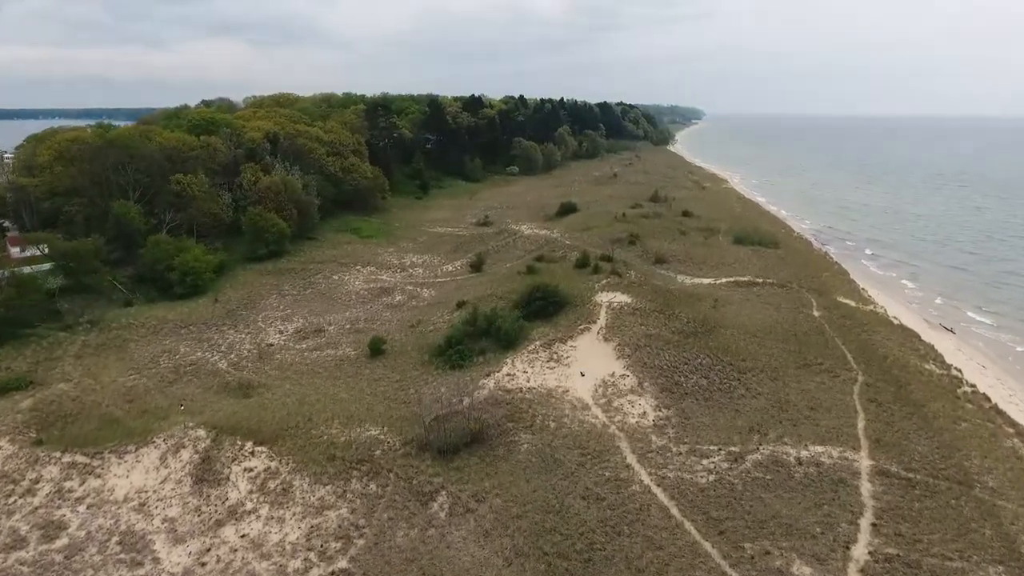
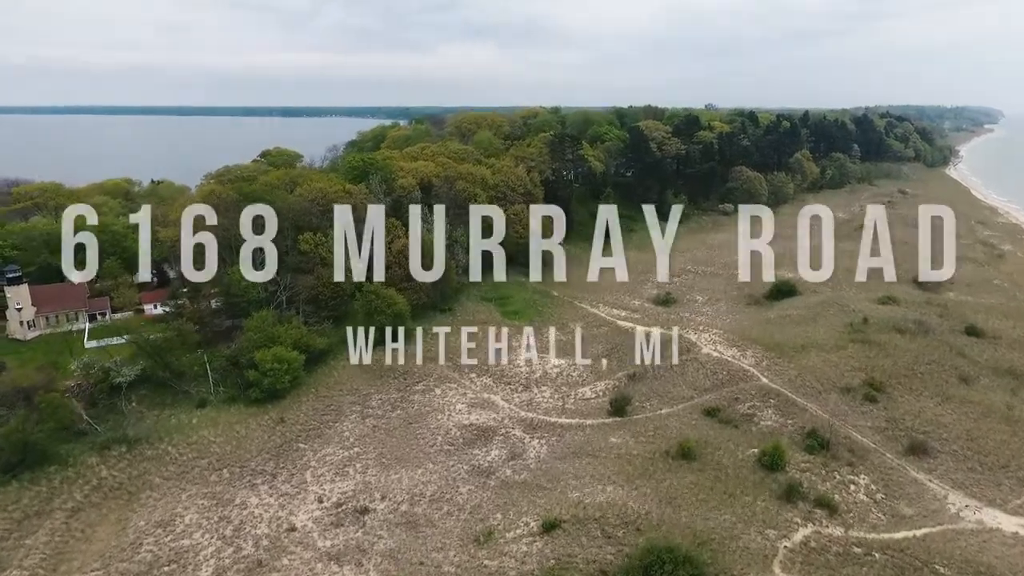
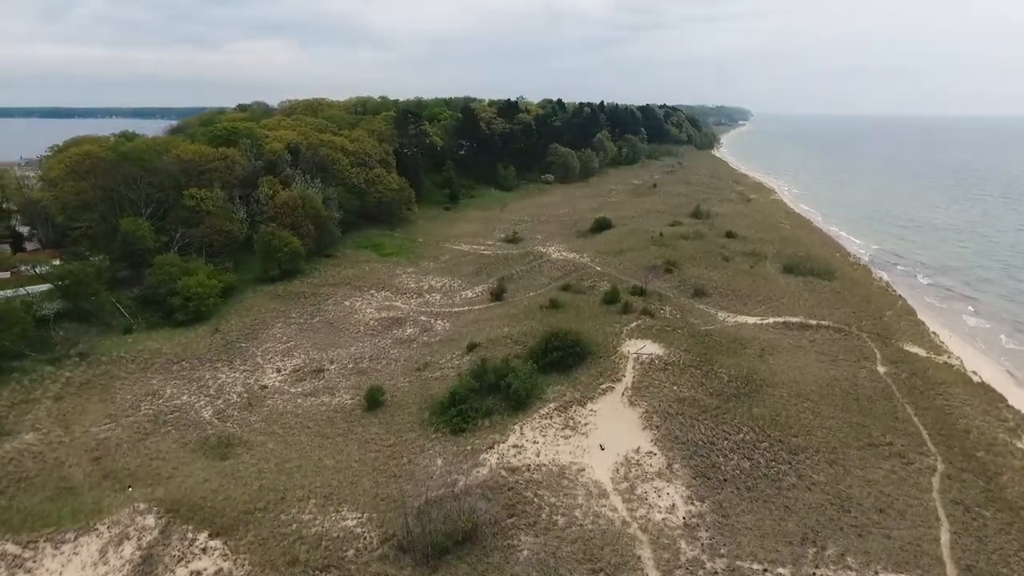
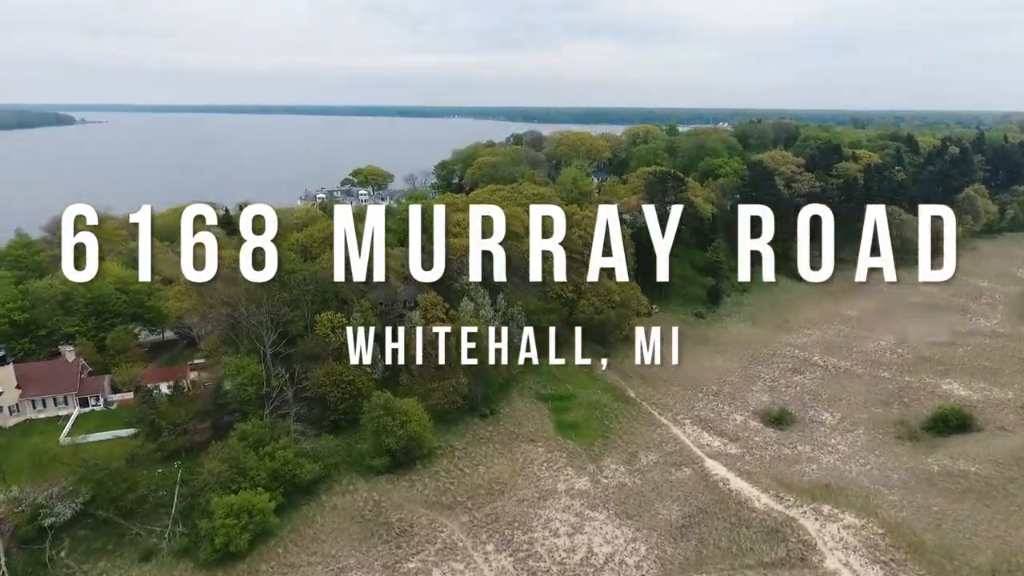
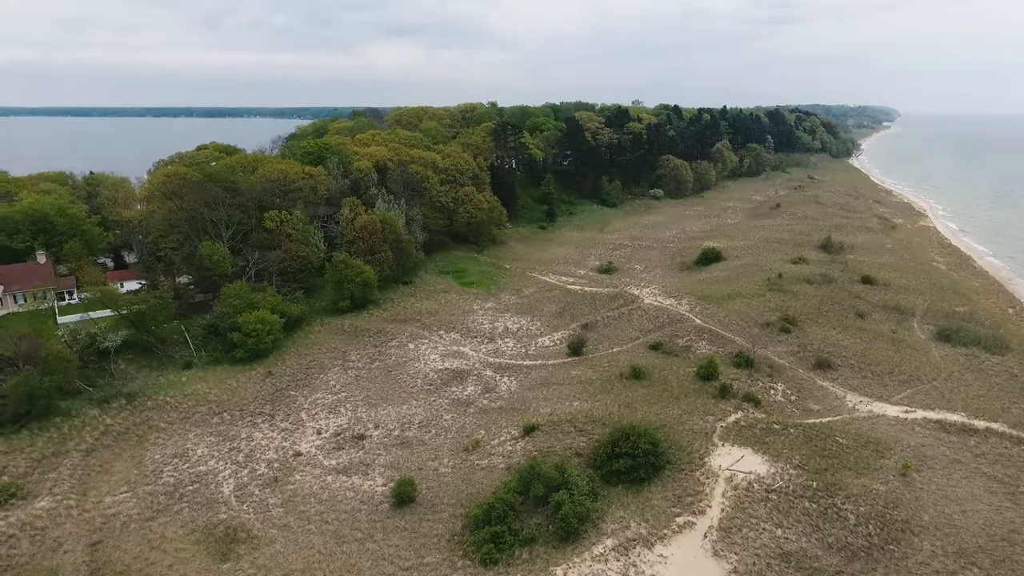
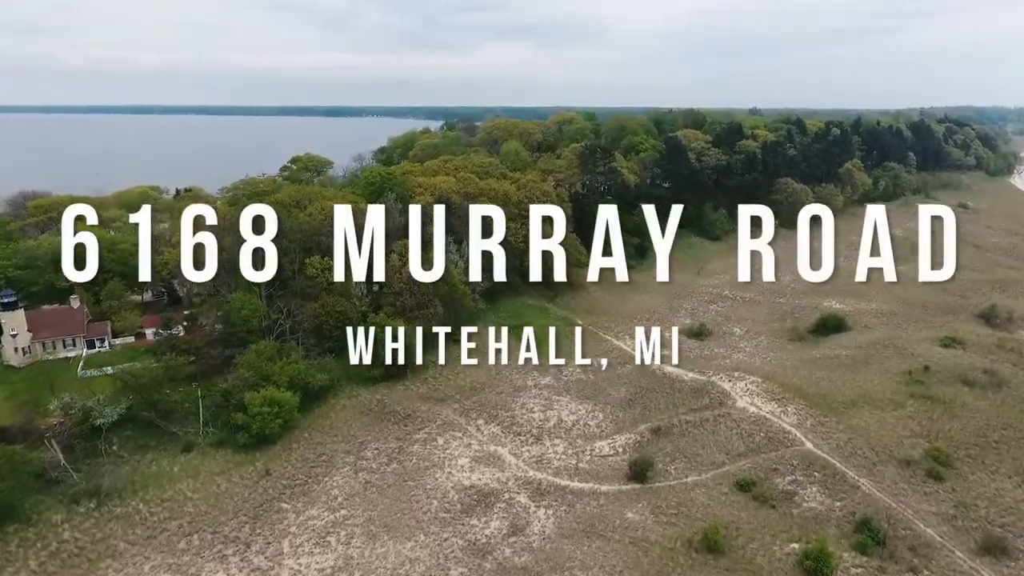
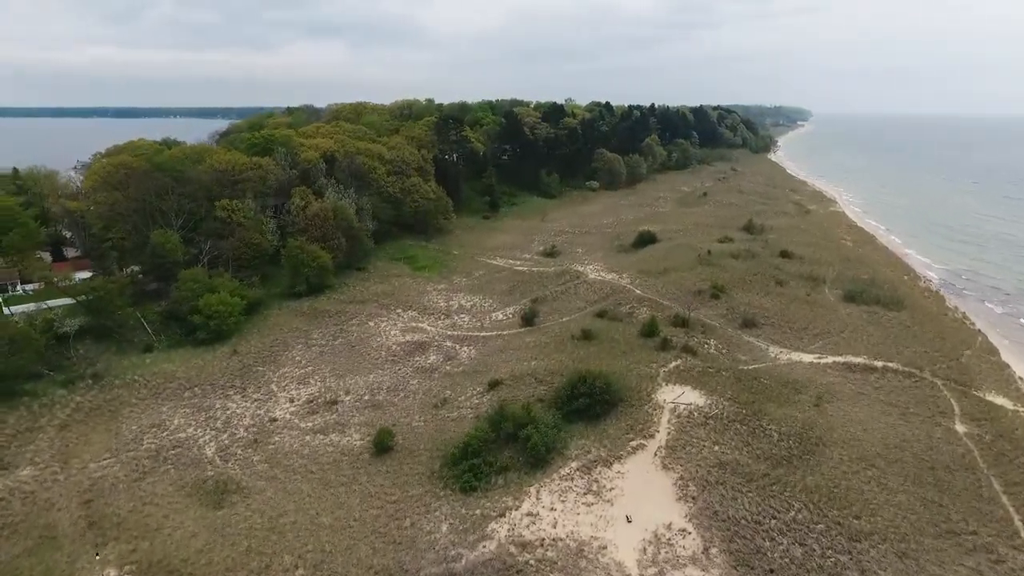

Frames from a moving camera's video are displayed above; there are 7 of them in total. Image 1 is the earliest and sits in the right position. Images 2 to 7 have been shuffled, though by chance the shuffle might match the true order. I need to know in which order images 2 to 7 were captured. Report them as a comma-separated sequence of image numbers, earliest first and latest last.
3, 7, 5, 2, 6, 4
